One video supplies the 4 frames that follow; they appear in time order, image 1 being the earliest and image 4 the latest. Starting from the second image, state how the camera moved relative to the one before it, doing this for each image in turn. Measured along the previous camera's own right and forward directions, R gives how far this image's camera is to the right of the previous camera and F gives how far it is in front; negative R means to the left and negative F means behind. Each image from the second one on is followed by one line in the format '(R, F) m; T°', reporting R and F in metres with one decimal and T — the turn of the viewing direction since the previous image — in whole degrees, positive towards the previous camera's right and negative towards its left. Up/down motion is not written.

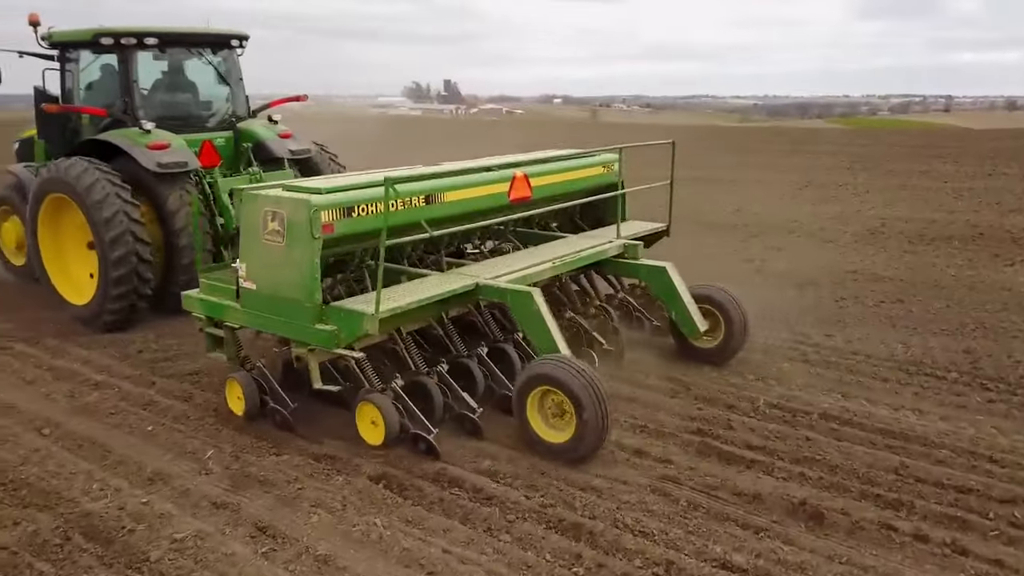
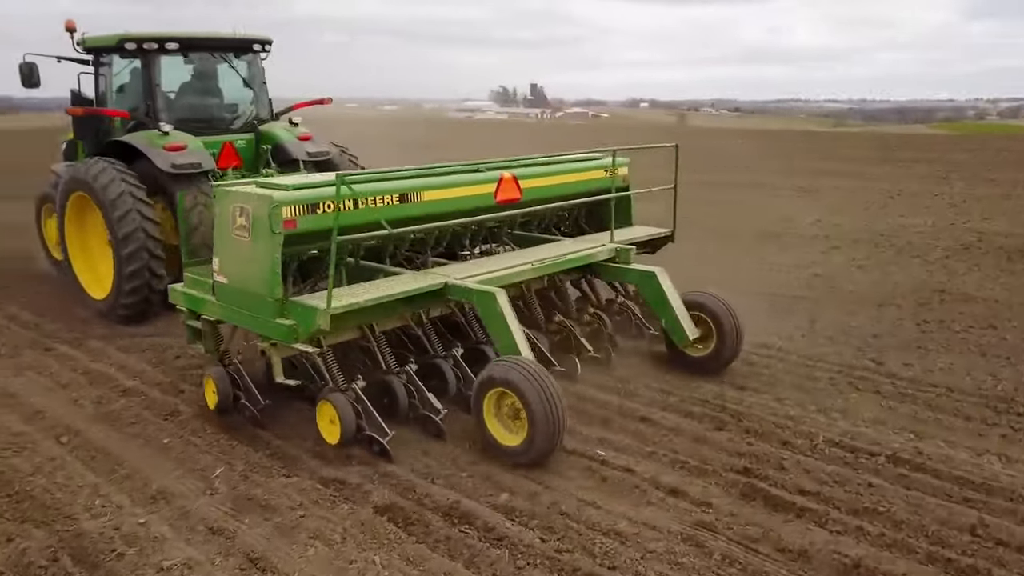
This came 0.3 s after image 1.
(+0.4, +0.5) m; -6°
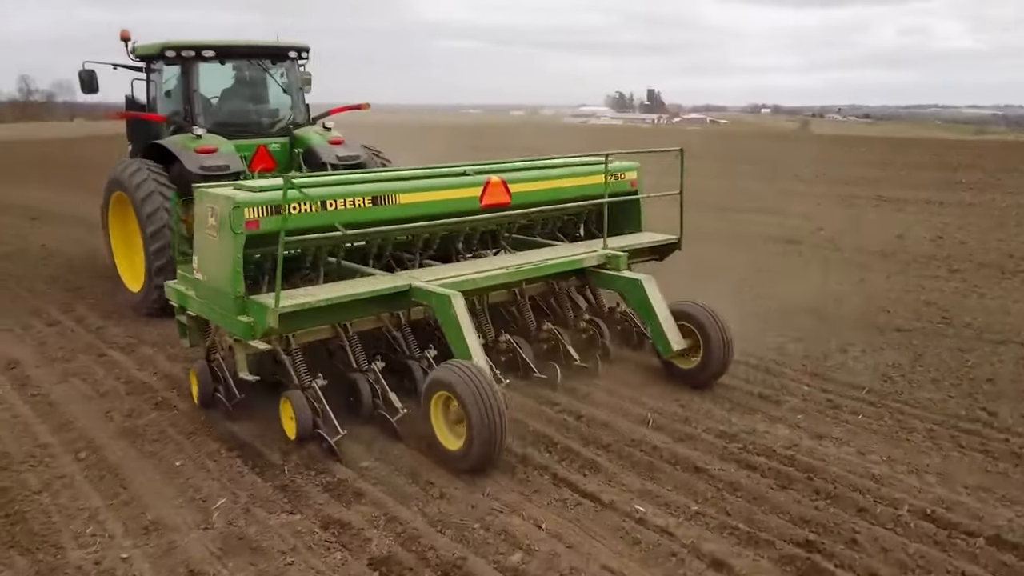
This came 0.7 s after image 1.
(+0.6, +0.7) m; -8°
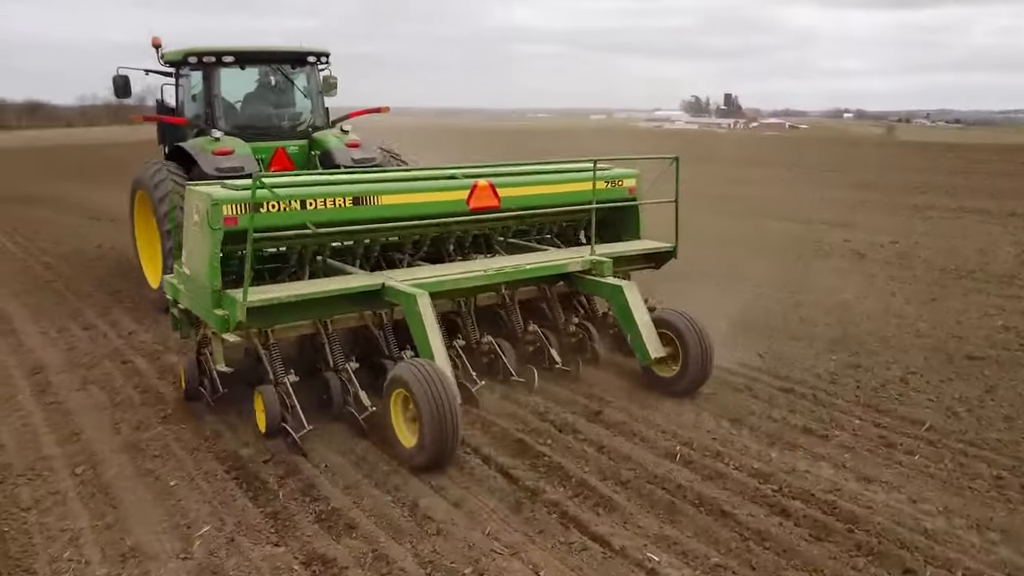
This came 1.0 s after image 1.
(+0.4, +0.5) m; -5°
